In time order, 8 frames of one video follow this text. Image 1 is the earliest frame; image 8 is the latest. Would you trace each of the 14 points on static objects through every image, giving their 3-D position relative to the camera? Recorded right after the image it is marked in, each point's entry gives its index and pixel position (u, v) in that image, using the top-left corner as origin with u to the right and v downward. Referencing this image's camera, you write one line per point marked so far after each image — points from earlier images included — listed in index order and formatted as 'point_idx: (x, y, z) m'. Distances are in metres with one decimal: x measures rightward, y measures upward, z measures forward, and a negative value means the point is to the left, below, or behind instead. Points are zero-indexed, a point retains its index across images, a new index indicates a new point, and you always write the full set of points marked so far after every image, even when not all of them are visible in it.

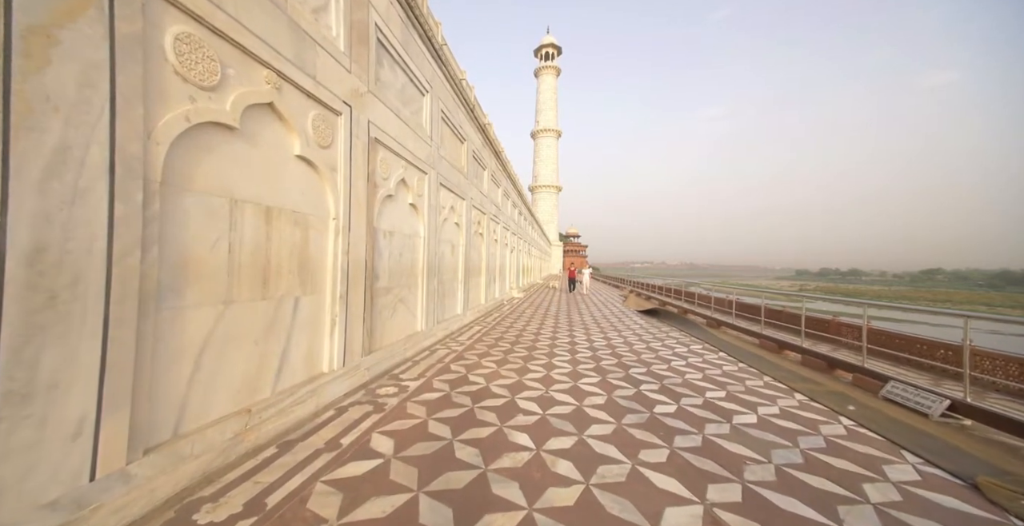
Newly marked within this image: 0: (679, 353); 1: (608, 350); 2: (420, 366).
0: (+2.6, -1.4, +5.0) m
1: (+1.6, -1.4, +5.3) m
2: (-1.1, -1.3, +4.1) m
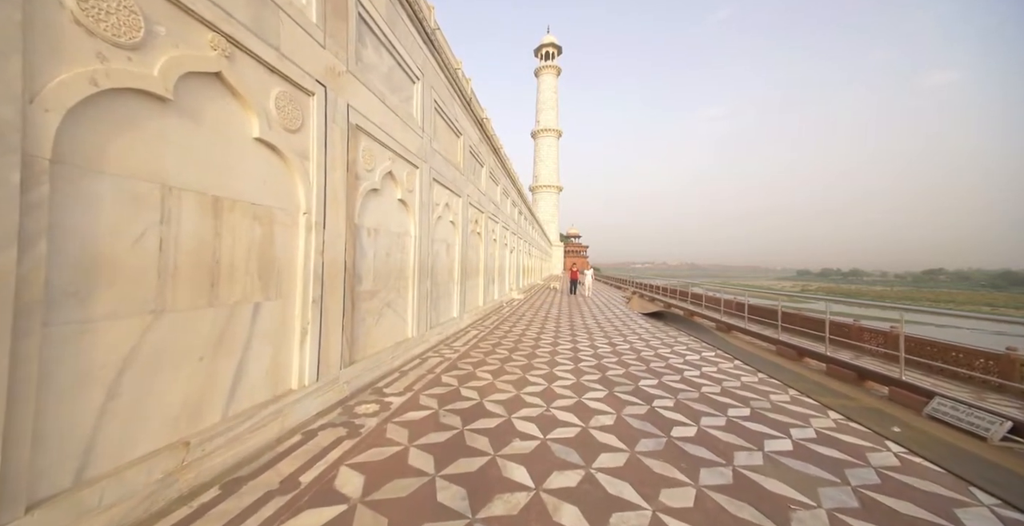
0: (+2.5, -1.4, +4.6) m
1: (+1.5, -1.4, +5.0) m
2: (-1.2, -1.3, +3.7) m
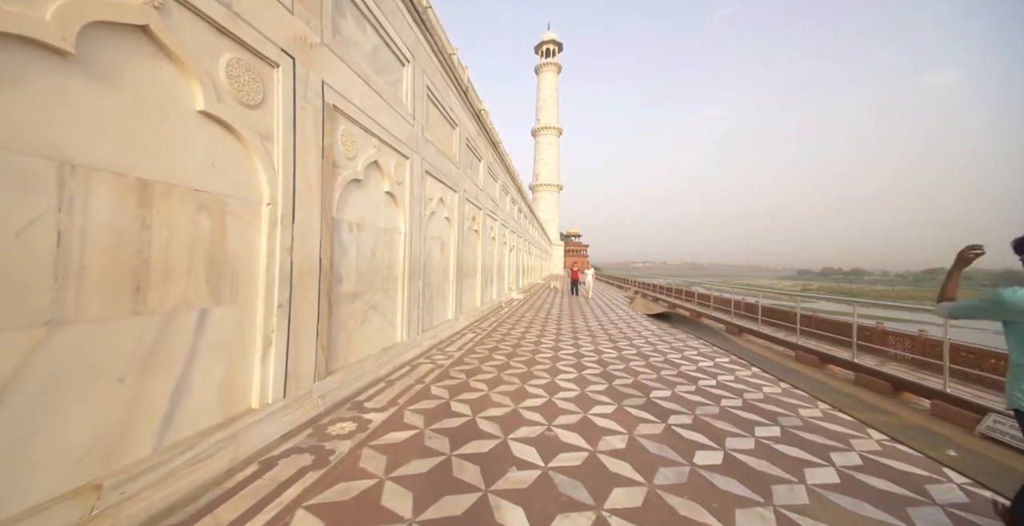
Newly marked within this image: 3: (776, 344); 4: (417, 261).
0: (+2.5, -1.4, +4.2) m
1: (+1.5, -1.3, +4.6) m
2: (-1.2, -1.3, +3.3) m
3: (+4.5, -1.4, +5.6) m
4: (-1.4, 0.0, +4.7) m
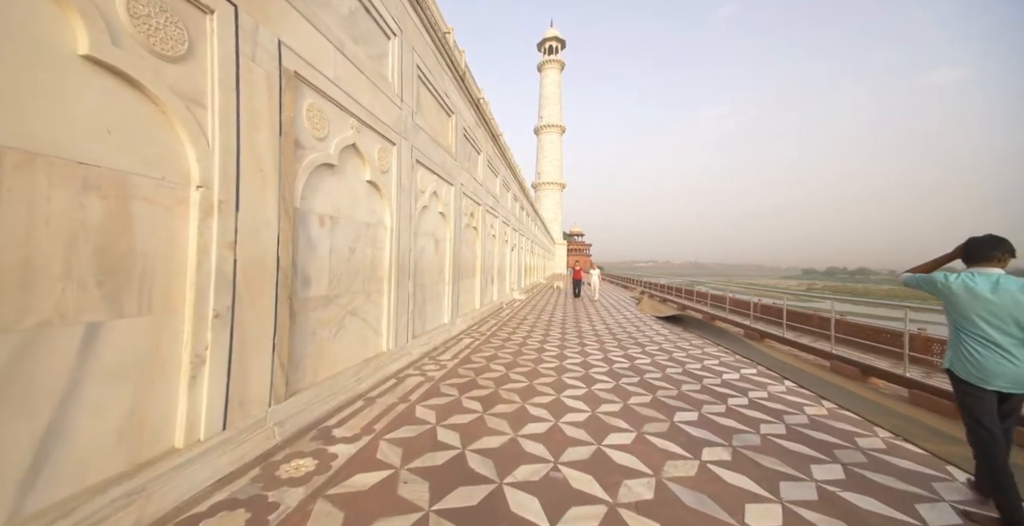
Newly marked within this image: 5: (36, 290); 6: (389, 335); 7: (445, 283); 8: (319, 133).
0: (+2.5, -1.4, +3.7) m
1: (+1.5, -1.3, +4.1) m
2: (-1.2, -1.2, +2.8) m
3: (+4.5, -1.4, +5.1) m
4: (-1.4, 0.0, +4.2) m
5: (-1.8, -0.1, +1.2) m
6: (-1.4, -0.8, +3.8) m
7: (-1.2, -0.3, +5.7) m
8: (-1.6, +1.0, +2.6) m
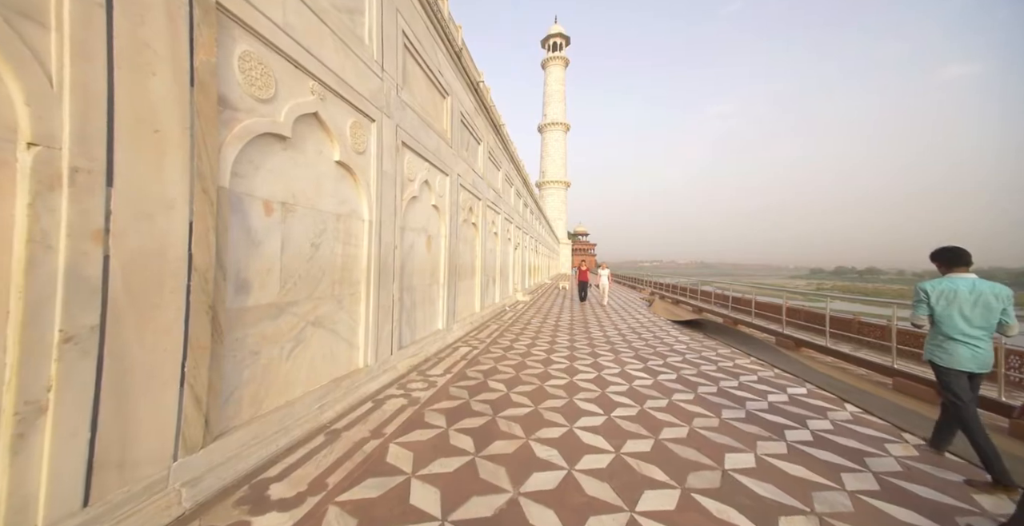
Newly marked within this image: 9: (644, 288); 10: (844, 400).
0: (+2.5, -1.3, +3.1) m
1: (+1.5, -1.3, +3.4) m
2: (-1.2, -1.2, +2.2) m
3: (+4.5, -1.3, +4.4) m
4: (-1.3, 0.0, +3.6) m
5: (-1.8, -0.1, +0.6) m
6: (-1.4, -0.8, +3.2) m
7: (-1.1, -0.3, +5.1) m
8: (-1.6, +1.1, +2.0) m
9: (+6.8, -1.3, +17.1) m
10: (+3.3, -1.4, +3.3) m
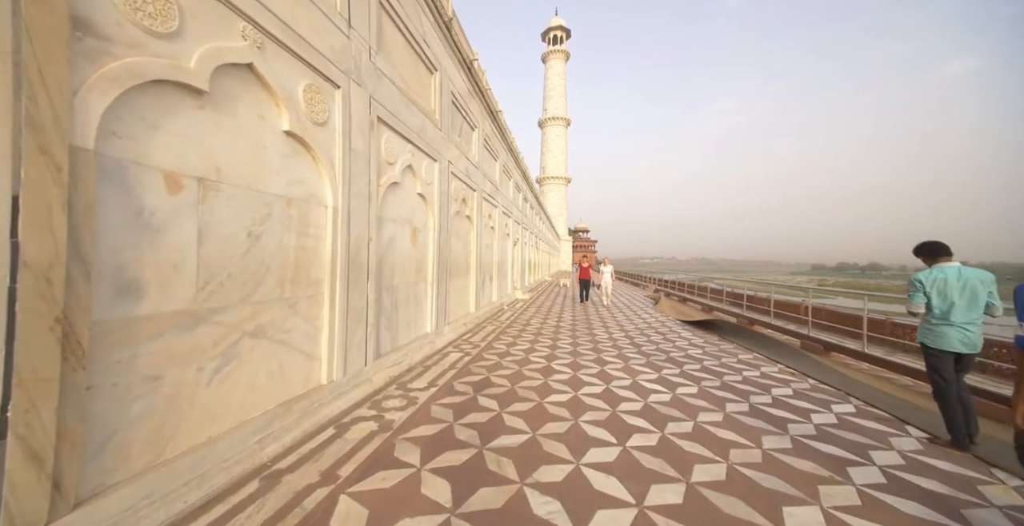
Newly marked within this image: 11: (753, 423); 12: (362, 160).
0: (+2.5, -1.3, +2.6) m
1: (+1.5, -1.3, +2.9) m
2: (-1.3, -1.2, +1.7) m
3: (+4.5, -1.3, +3.9) m
4: (-1.4, +0.1, +3.1) m
5: (-1.9, -0.1, +0.1) m
6: (-1.5, -0.8, +2.7) m
7: (-1.2, -0.3, +4.5) m
8: (-1.6, +1.1, +1.5) m
9: (+6.8, -1.1, +16.6) m
10: (+3.3, -1.3, +2.8) m
11: (+1.9, -1.3, +2.6) m
12: (-1.4, +0.9, +3.0) m
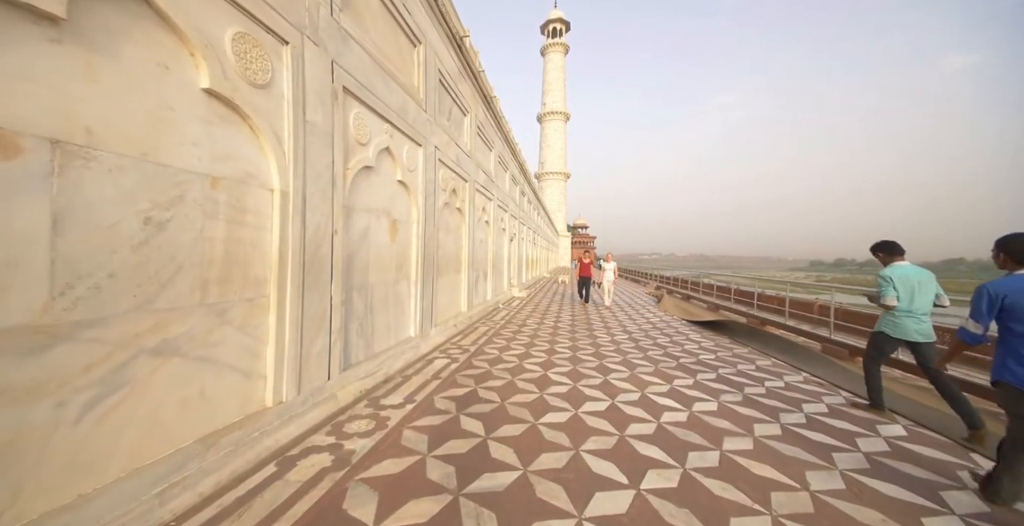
0: (+2.4, -1.3, +2.1) m
1: (+1.4, -1.2, +2.5) m
2: (-1.3, -1.2, +1.3) m
3: (+4.4, -1.2, +3.5) m
4: (-1.5, +0.1, +2.6) m
5: (-2.0, -0.1, -0.4) m
6: (-1.5, -0.8, +2.2) m
7: (-1.3, -0.2, +4.1) m
8: (-1.7, +1.1, +1.0) m
9: (+6.7, -0.9, +16.2) m
10: (+3.2, -1.3, +2.3) m
11: (+1.8, -1.2, +2.2) m
12: (-1.5, +1.0, +2.5) m
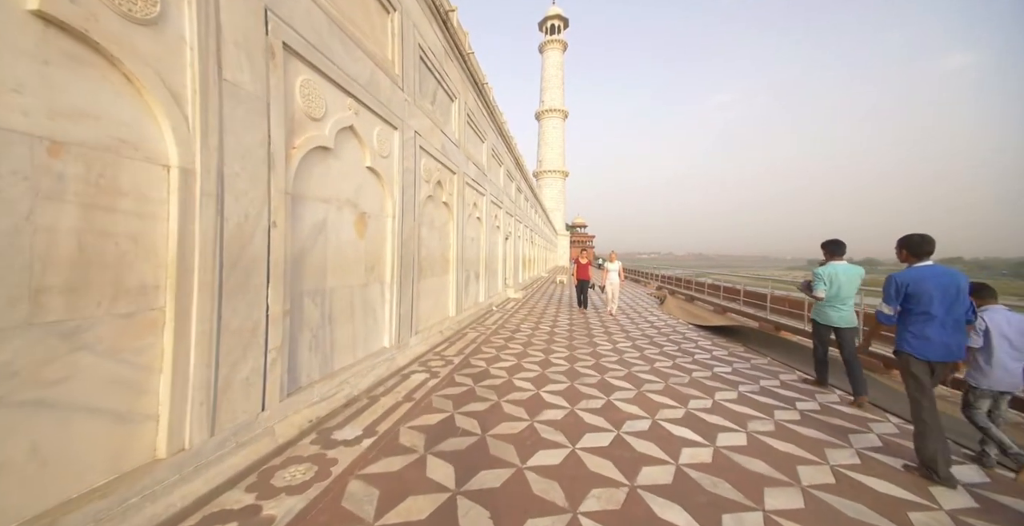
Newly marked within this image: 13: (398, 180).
0: (+2.3, -1.3, +1.6) m
1: (+1.3, -1.3, +1.9) m
2: (-1.4, -1.2, +0.7) m
3: (+4.3, -1.2, +2.9) m
4: (-1.6, +0.1, +2.1) m
5: (-2.1, -0.1, -0.9) m
6: (-1.7, -0.8, +1.7) m
7: (-1.4, -0.2, +3.5) m
8: (-1.8, +1.1, +0.5) m
9: (+6.5, -0.9, +15.7) m
10: (+3.1, -1.3, +1.8) m
11: (+1.7, -1.3, +1.7) m
12: (-1.6, +1.0, +2.0) m
13: (-1.3, +0.9, +3.8) m
